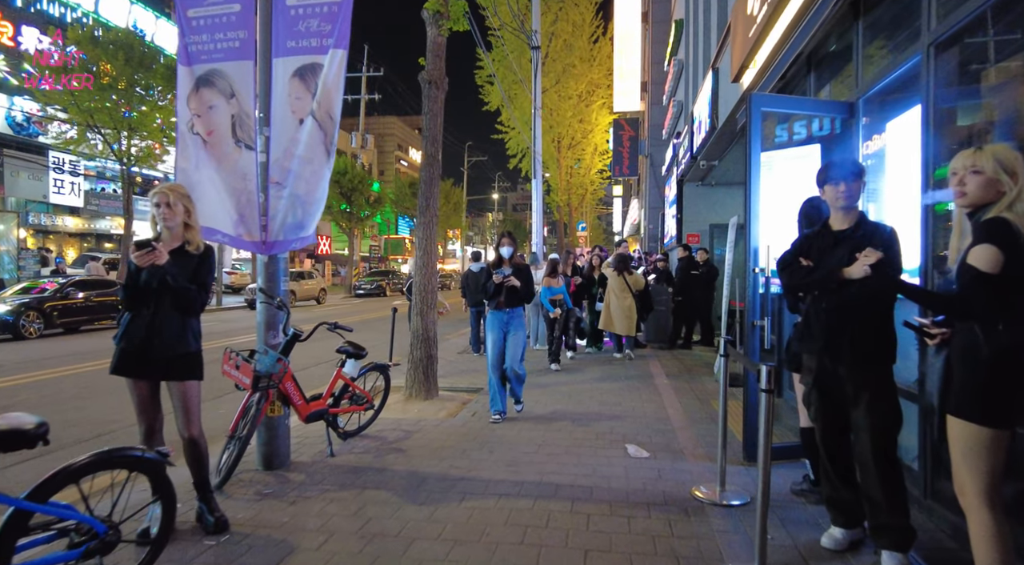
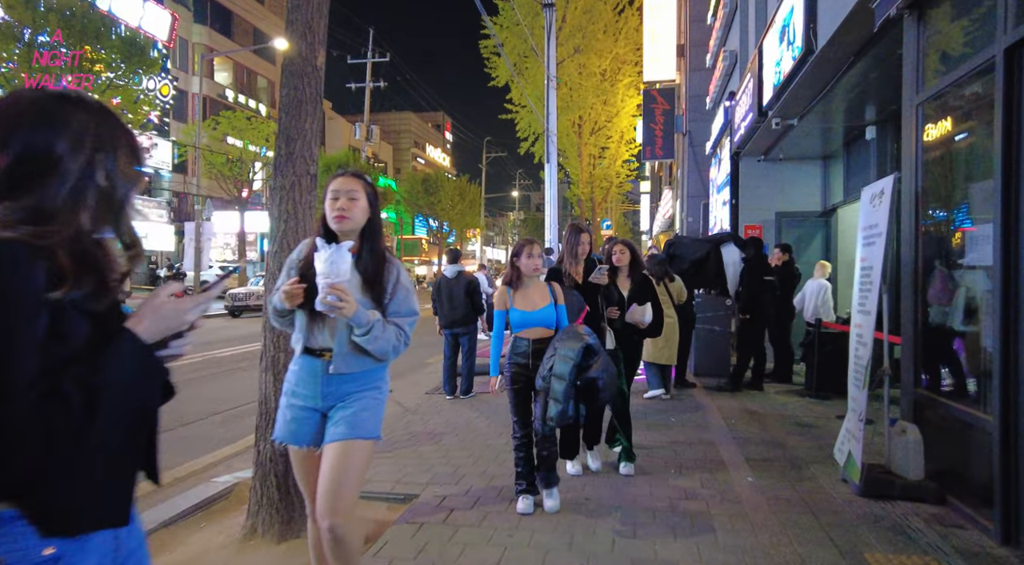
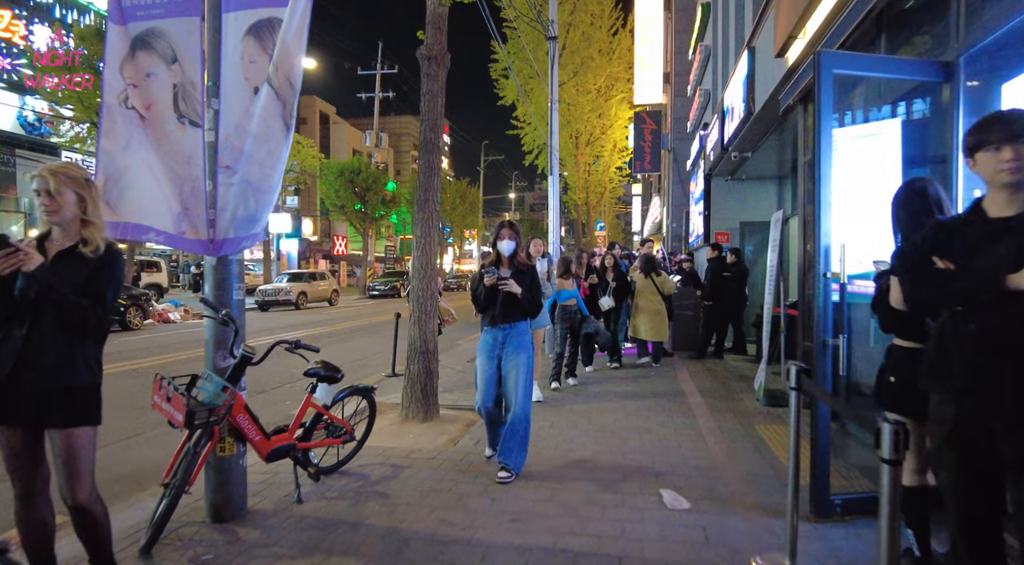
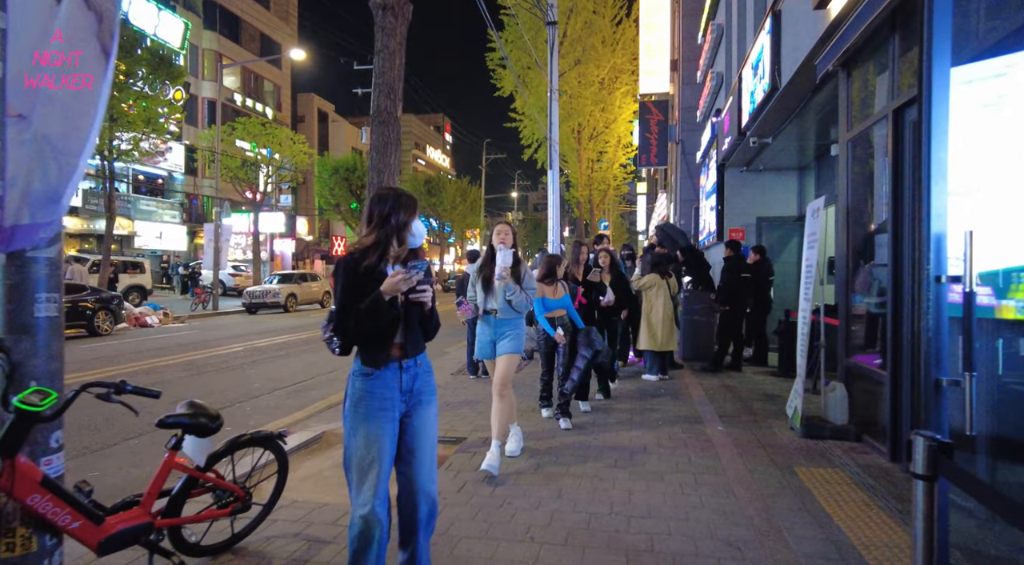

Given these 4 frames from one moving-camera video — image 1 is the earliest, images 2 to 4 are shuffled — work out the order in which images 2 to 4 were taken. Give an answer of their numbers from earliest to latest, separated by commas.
3, 4, 2
